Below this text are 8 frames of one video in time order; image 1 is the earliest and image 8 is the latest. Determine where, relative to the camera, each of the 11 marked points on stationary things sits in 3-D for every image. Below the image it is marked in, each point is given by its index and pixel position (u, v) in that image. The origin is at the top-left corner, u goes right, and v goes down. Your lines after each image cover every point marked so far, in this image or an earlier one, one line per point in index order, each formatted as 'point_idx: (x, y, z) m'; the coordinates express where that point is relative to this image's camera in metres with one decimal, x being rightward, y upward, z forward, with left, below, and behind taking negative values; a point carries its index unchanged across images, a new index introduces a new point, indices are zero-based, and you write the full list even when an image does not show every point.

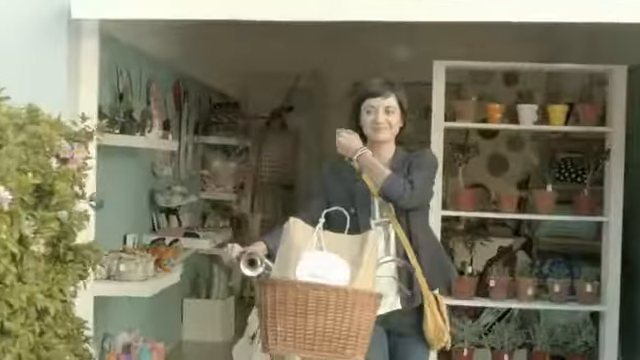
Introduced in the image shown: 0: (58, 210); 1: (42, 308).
0: (-0.7, -0.1, +3.3) m
1: (-0.7, -0.3, +3.1) m
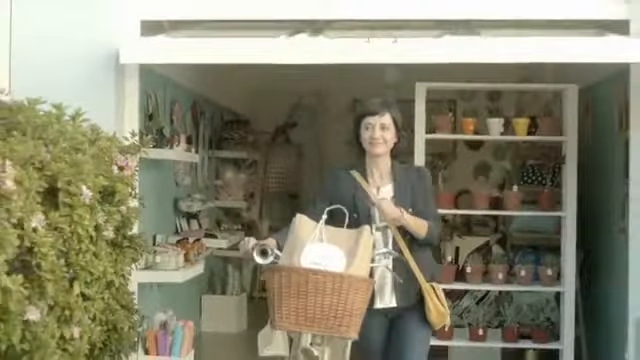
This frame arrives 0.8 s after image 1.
0: (-0.7, -0.1, +4.2) m
1: (-0.7, -0.3, +4.0) m
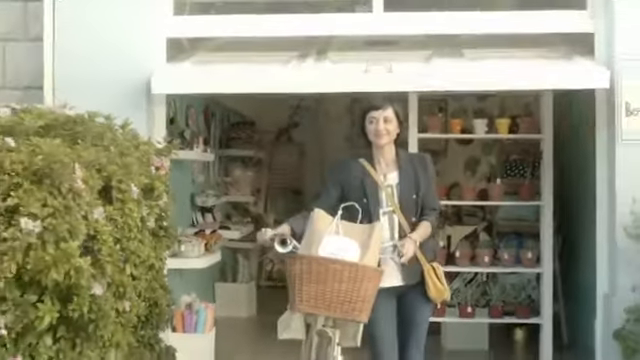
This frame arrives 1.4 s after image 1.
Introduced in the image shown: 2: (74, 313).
0: (-0.7, -0.1, +4.9) m
1: (-0.6, -0.3, +4.8) m
2: (-0.8, -0.4, +4.0) m
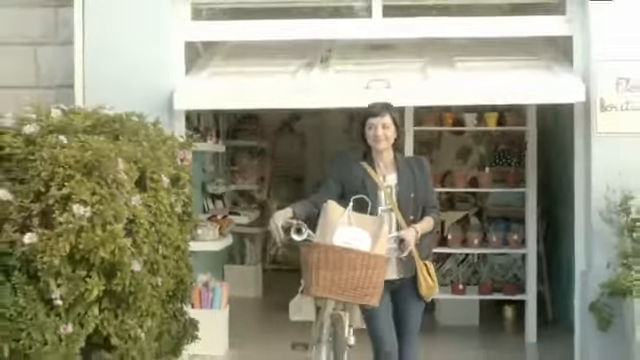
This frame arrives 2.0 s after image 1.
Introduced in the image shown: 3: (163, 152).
0: (-0.6, 0.0, +5.6) m
1: (-0.6, -0.3, +5.4) m
2: (-0.8, -0.4, +4.6) m
3: (-0.7, +0.1, +5.2) m
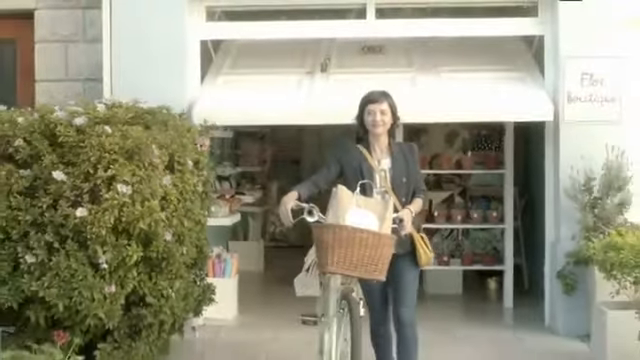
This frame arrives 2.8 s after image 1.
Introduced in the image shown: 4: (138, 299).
0: (-0.6, +0.1, +6.4) m
1: (-0.6, -0.2, +6.3) m
2: (-0.7, -0.3, +5.5) m
3: (-0.6, +0.2, +6.0) m
4: (-0.8, -0.5, +5.6) m
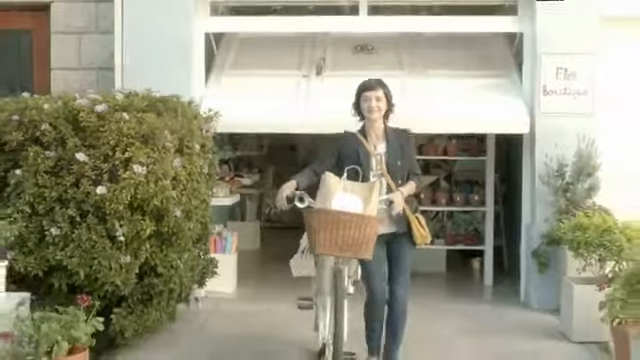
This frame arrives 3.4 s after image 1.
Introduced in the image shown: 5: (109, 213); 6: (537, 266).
0: (-0.6, +0.2, +7.0) m
1: (-0.6, -0.1, +6.9) m
2: (-0.8, -0.2, +6.1) m
3: (-0.7, +0.3, +6.7) m
4: (-0.8, -0.4, +6.2) m
5: (-1.0, -0.2, +5.9) m
6: (+1.3, -0.5, +7.6) m
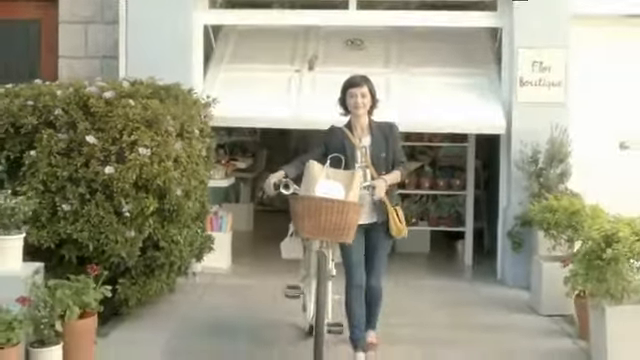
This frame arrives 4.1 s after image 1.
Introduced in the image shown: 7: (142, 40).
0: (-0.7, +0.3, +7.6) m
1: (-0.7, 0.0, +7.4) m
2: (-0.8, -0.1, +6.6) m
3: (-0.7, +0.4, +7.2) m
4: (-0.9, -0.3, +6.8) m
5: (-1.0, -0.1, +6.4) m
6: (+1.3, -0.4, +8.2) m
7: (-1.2, +0.9, +8.4) m
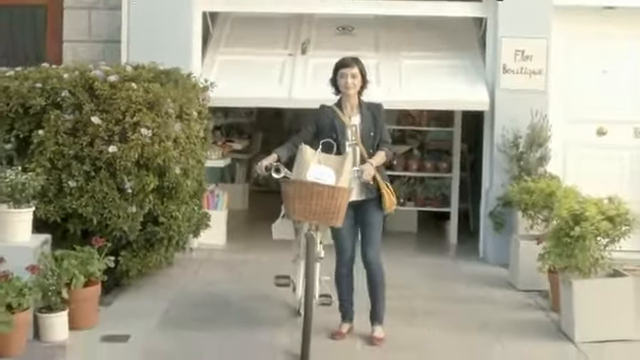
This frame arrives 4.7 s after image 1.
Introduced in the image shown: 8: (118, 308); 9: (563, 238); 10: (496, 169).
0: (-0.8, +0.4, +8.0) m
1: (-0.8, +0.1, +7.8) m
2: (-0.9, 0.0, +7.0) m
3: (-0.8, +0.5, +7.6) m
4: (-1.0, -0.2, +7.2) m
5: (-1.1, +0.1, +6.8) m
6: (+1.2, -0.3, +8.6) m
7: (-1.2, +1.1, +8.8) m
8: (-1.2, -0.7, +7.1) m
9: (+1.2, -0.3, +6.3) m
10: (+1.2, +0.1, +8.7) m
